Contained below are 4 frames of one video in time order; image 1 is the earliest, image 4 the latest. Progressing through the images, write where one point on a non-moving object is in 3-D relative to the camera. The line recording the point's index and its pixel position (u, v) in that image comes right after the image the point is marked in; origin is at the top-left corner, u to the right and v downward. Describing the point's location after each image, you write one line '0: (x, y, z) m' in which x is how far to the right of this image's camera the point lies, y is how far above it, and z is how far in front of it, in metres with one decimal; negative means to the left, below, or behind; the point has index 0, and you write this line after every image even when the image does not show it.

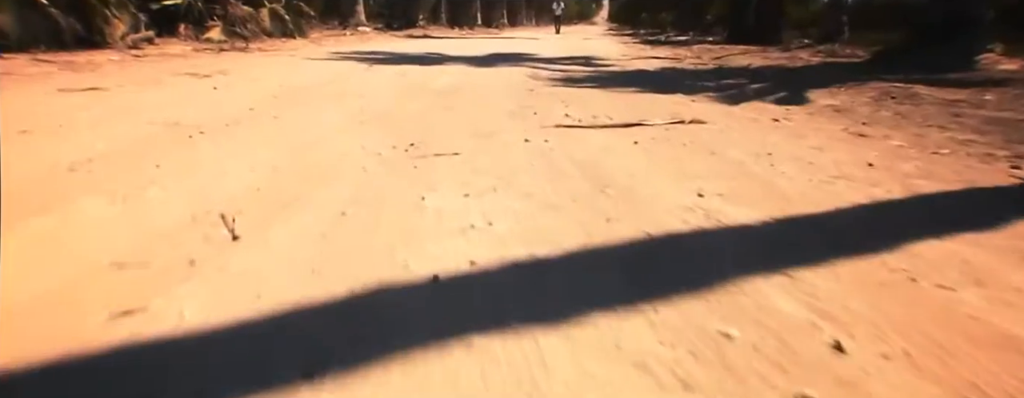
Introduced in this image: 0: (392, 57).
0: (-2.1, +2.4, +9.4) m
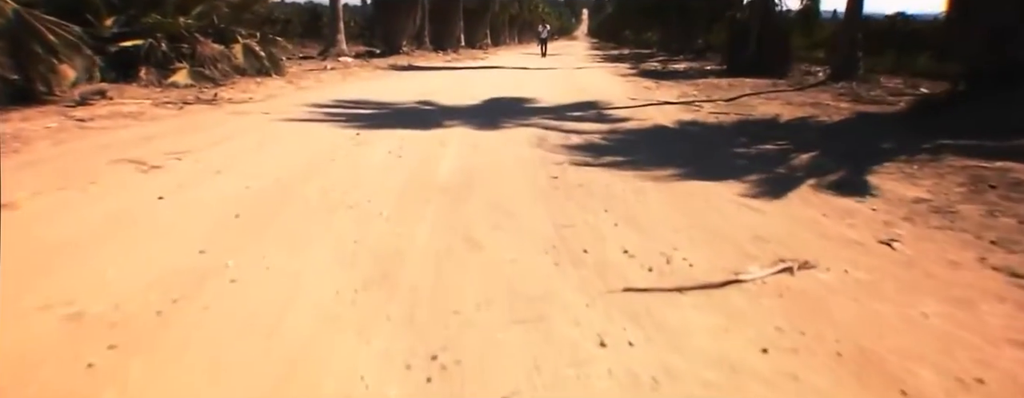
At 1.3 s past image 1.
0: (-2.0, +1.3, +8.3) m
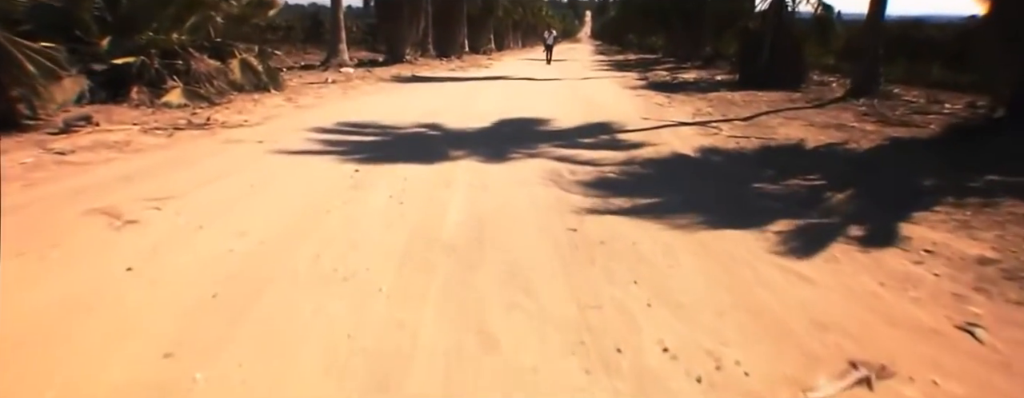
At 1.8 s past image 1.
0: (-1.9, +0.8, +7.8) m
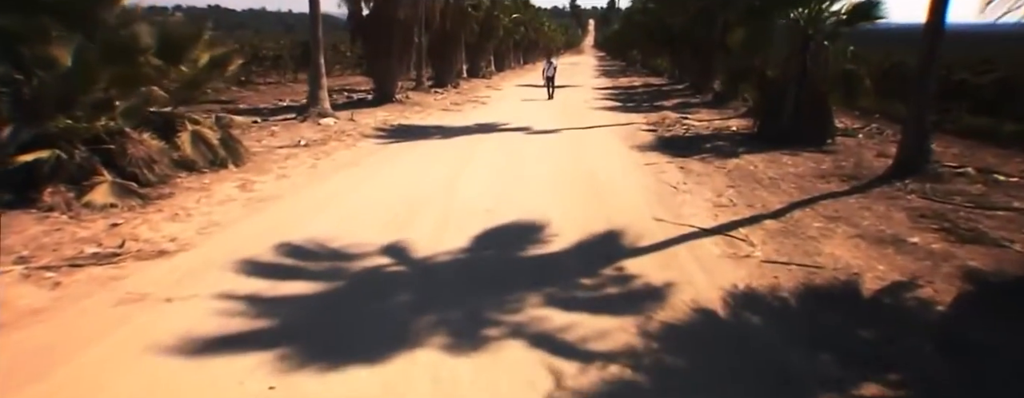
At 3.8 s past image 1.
0: (-2.1, -1.0, +6.1) m
